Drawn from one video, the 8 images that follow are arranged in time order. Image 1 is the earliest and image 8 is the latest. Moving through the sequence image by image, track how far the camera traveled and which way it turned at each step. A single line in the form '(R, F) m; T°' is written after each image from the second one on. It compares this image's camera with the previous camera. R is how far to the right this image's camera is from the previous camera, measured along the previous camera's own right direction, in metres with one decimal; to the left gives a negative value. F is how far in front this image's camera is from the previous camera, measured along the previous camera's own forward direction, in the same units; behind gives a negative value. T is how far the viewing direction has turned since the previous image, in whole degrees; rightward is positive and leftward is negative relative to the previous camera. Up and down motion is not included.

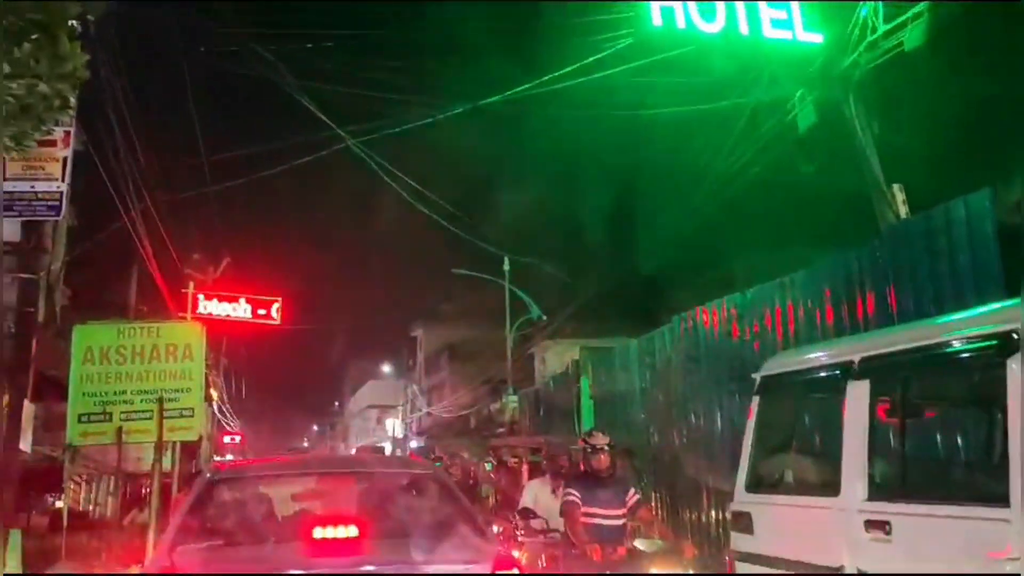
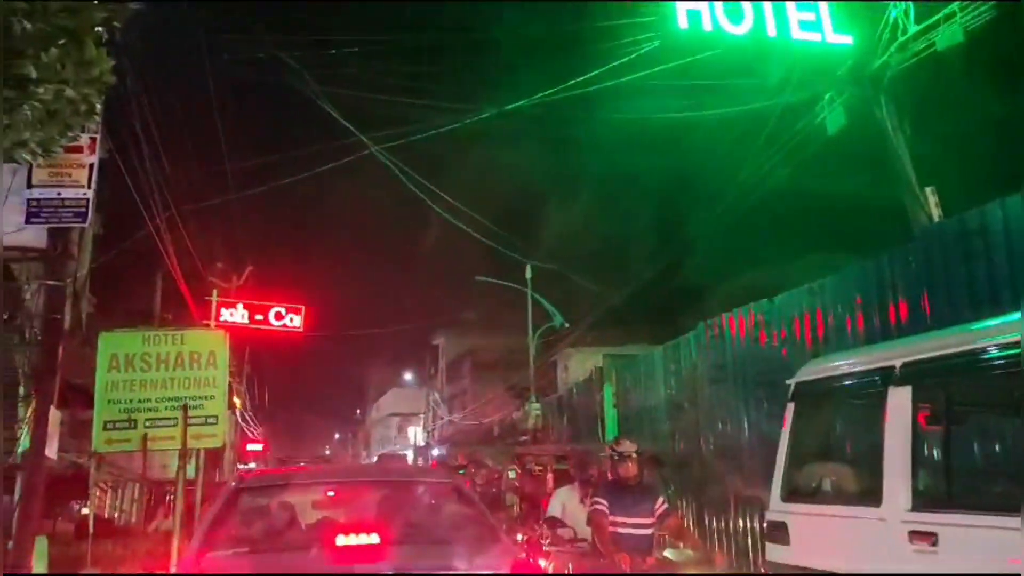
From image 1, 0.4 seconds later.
(0.0, +0.1) m; -1°
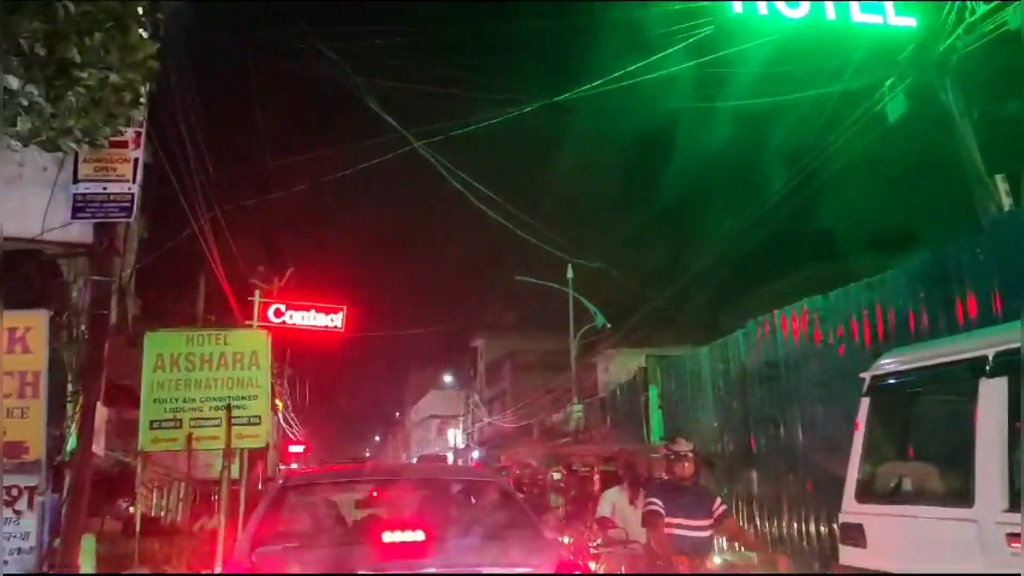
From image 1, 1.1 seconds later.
(-0.1, +0.2) m; -2°
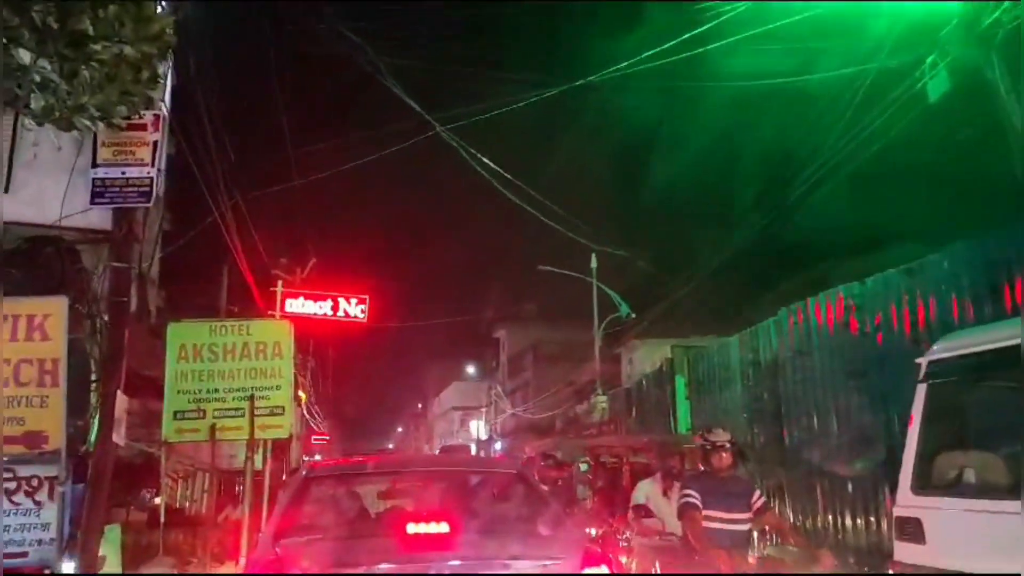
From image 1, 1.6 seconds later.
(0.0, +0.2) m; -1°
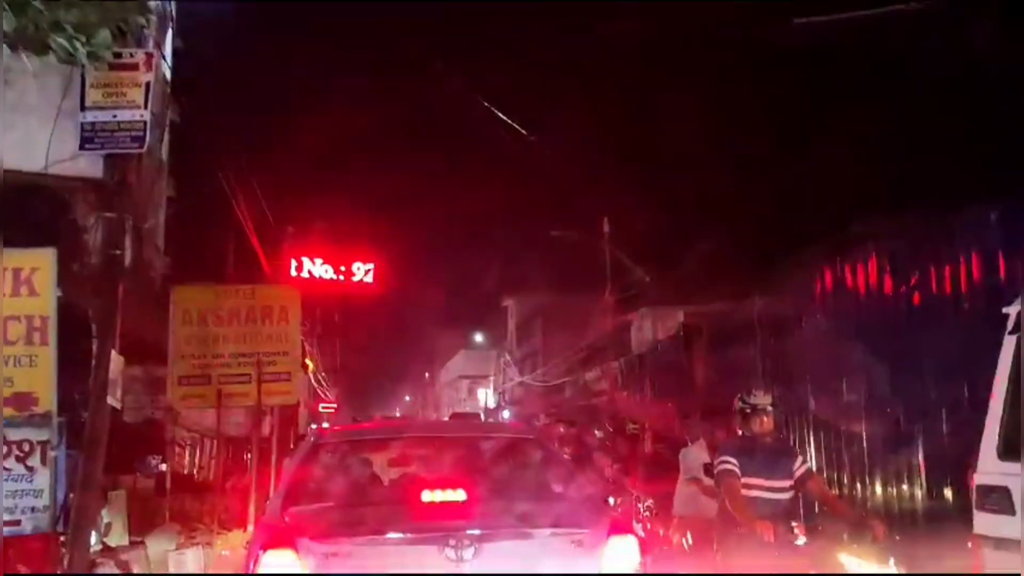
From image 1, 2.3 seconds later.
(-0.1, +0.4) m; 0°
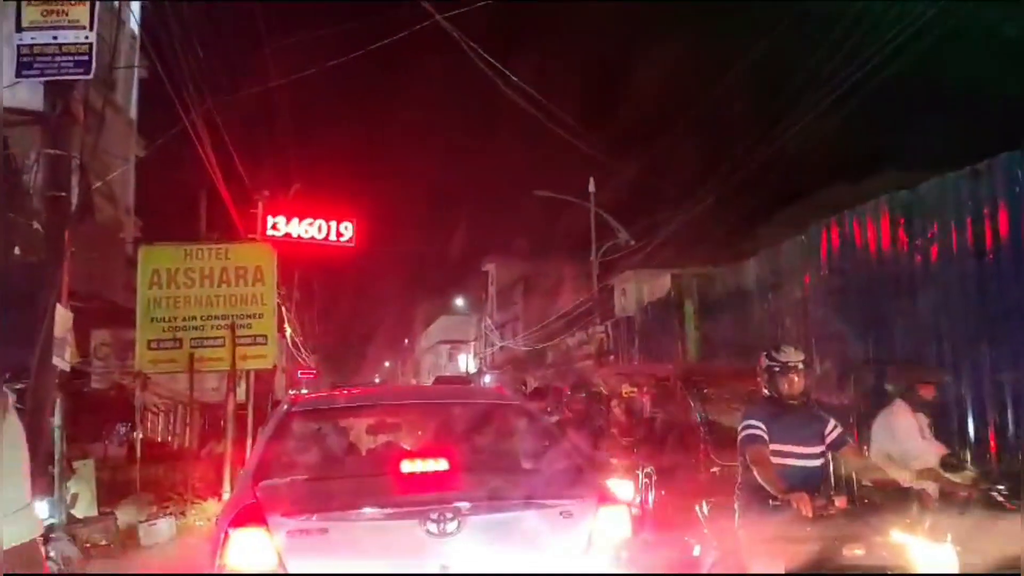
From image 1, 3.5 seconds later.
(-0.1, +0.6) m; +1°
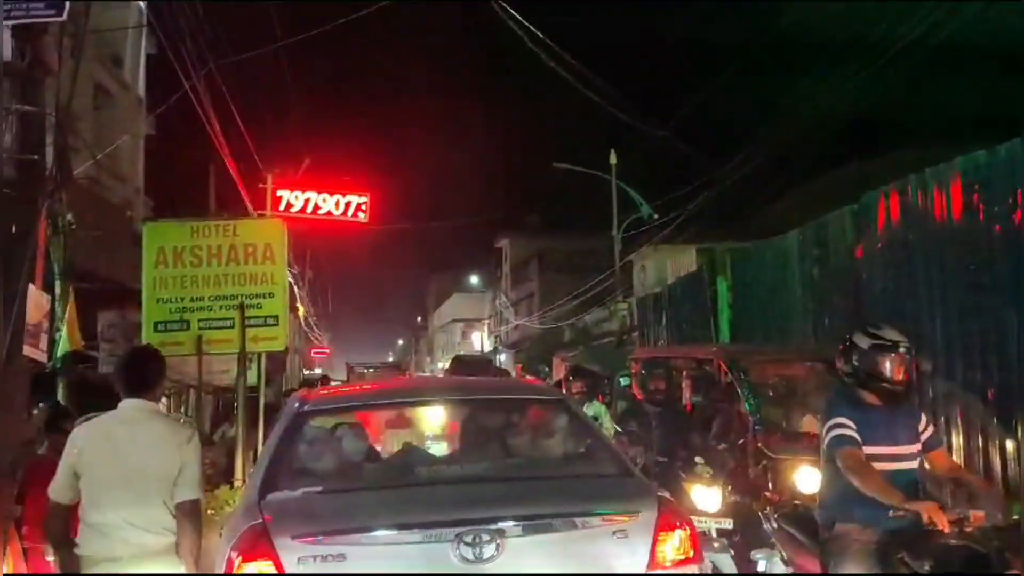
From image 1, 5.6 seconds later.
(-0.1, +0.7) m; -1°
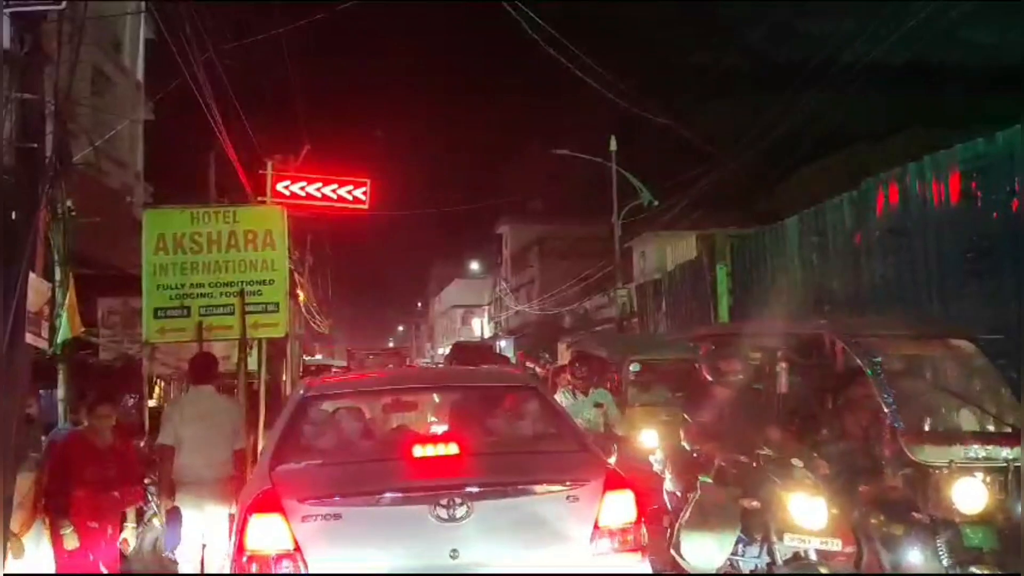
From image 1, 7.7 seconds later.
(0.0, 0.0) m; 0°
